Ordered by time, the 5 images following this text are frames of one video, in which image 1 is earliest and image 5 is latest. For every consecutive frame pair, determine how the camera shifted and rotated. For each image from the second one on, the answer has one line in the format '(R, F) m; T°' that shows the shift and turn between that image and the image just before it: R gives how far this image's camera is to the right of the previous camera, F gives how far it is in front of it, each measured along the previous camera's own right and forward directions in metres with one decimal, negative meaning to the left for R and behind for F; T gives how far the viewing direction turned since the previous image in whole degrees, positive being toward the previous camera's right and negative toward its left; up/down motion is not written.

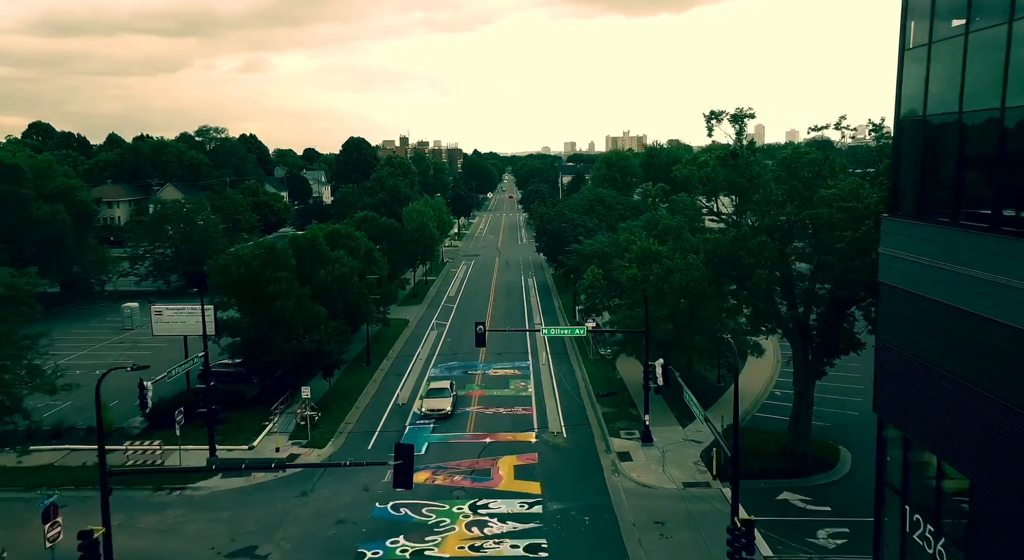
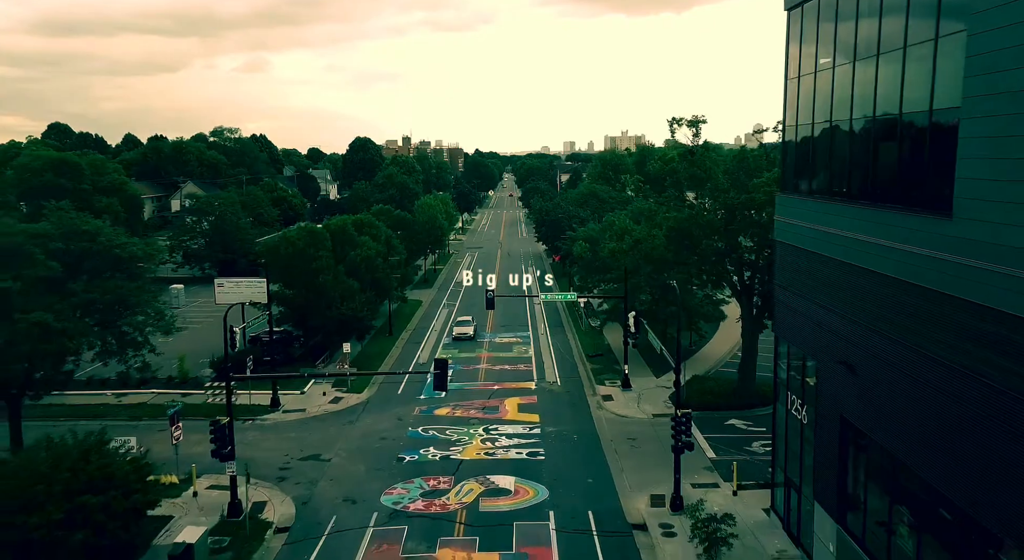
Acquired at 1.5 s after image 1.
(-0.2, -6.9) m; 0°
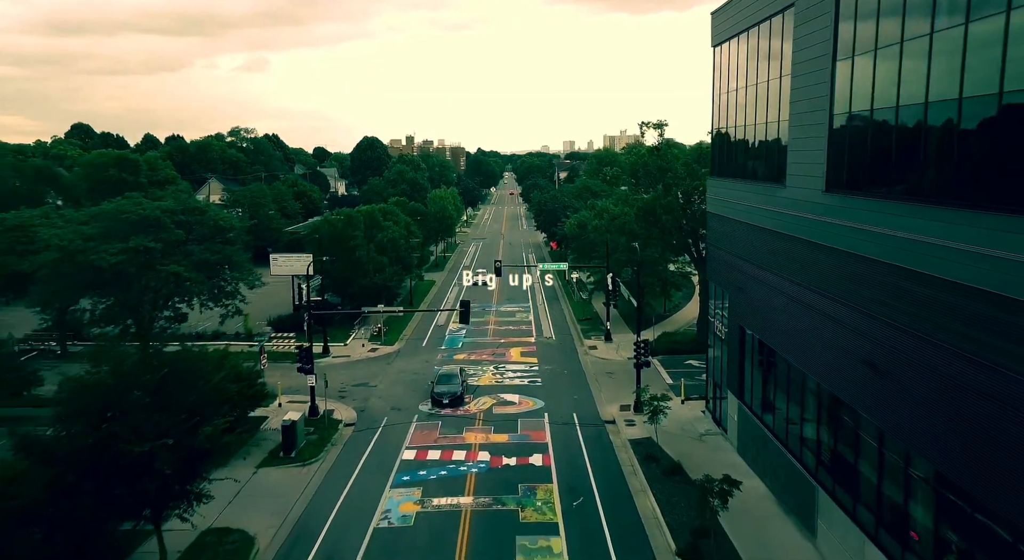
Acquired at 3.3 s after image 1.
(-0.2, -8.8) m; 0°
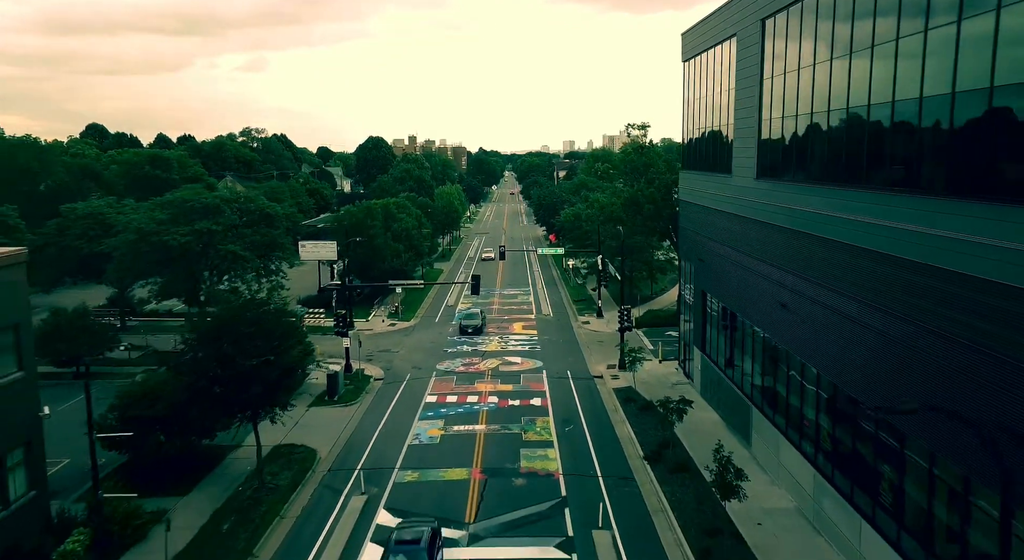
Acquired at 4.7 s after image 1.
(-0.2, -6.1) m; 0°
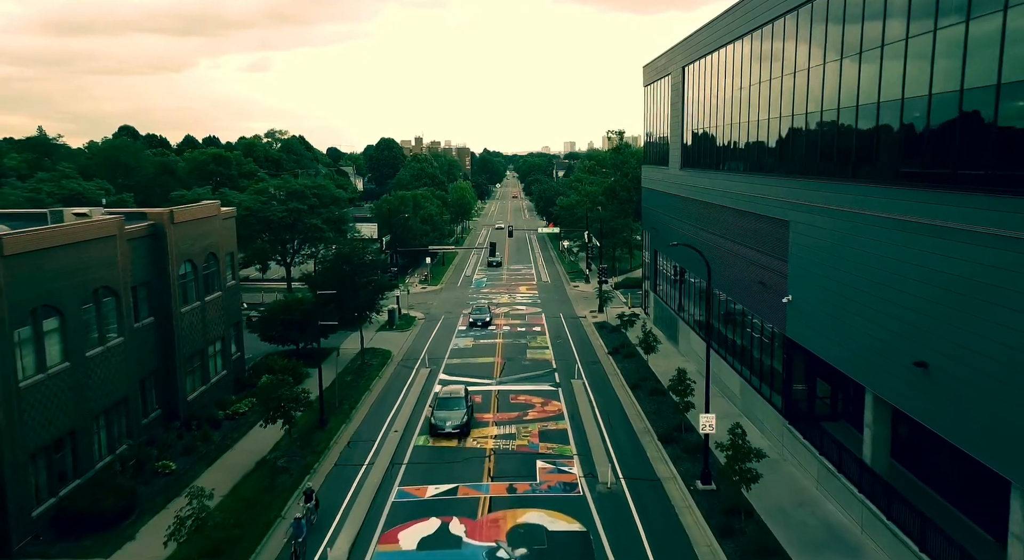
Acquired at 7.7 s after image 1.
(-0.4, -13.9) m; 0°
